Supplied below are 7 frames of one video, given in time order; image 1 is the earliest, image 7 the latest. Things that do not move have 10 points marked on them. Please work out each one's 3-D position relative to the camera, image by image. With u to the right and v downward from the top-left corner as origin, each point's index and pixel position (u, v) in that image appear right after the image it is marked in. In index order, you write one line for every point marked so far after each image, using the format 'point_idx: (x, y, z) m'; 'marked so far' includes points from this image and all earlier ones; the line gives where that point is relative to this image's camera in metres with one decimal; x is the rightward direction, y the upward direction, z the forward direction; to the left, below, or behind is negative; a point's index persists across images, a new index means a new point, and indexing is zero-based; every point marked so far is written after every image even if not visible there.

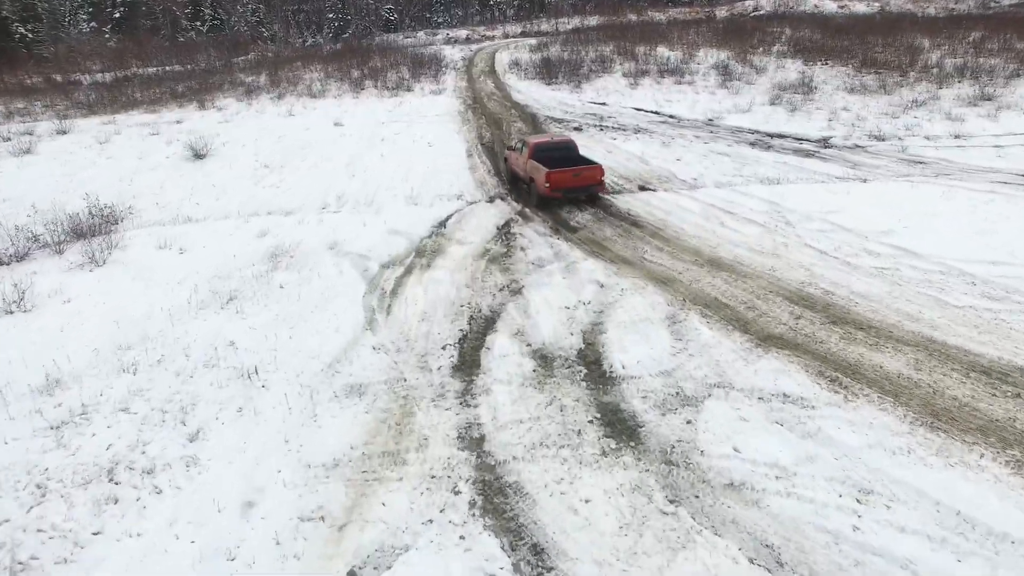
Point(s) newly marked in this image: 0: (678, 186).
0: (+4.5, +2.8, +15.0) m
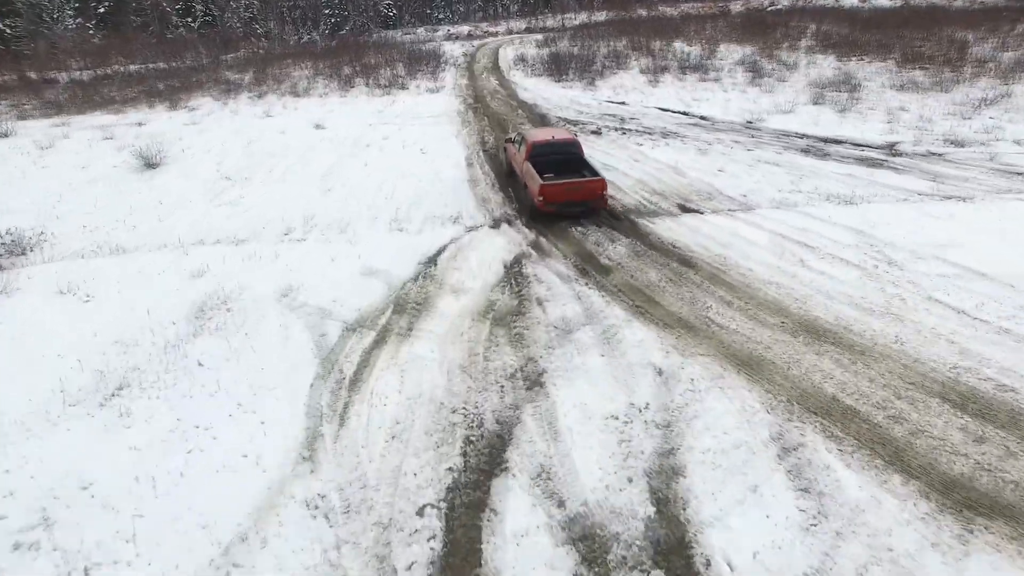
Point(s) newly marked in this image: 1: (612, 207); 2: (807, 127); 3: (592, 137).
0: (+4.7, +1.8, +12.1) m
1: (+2.2, +1.8, +12.4) m
2: (+9.3, +5.1, +17.5) m
3: (+2.5, +4.7, +17.3) m
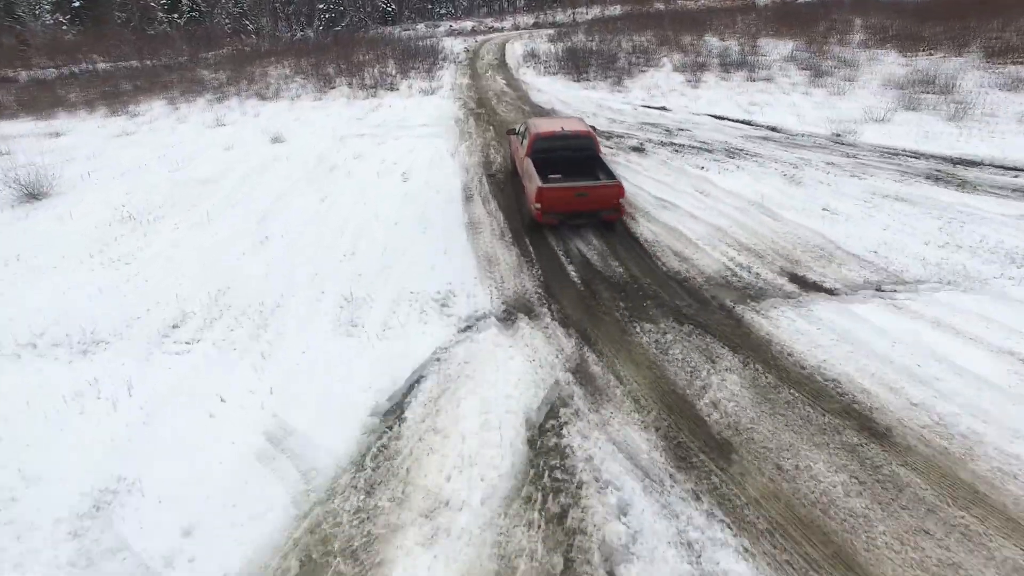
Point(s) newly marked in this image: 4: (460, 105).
0: (+4.9, +0.2, +7.9) m
1: (+2.5, +0.2, +8.1) m
2: (+9.7, +3.5, +13.2) m
3: (+2.8, +3.1, +13.0) m
4: (-1.8, +6.5, +19.4) m
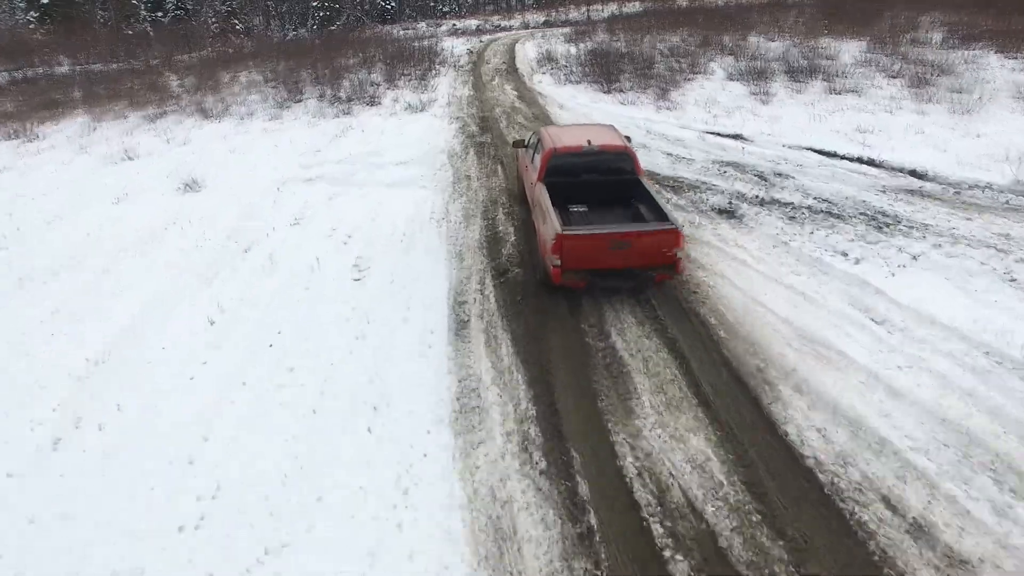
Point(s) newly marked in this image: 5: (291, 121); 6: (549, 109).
0: (+5.2, -2.0, +3.0) m
1: (+2.8, -2.0, +3.3) m
2: (+10.0, +1.3, +8.3) m
3: (+3.1, +0.8, +8.2) m
4: (-1.4, +4.3, +14.6) m
5: (-6.3, +4.8, +15.8) m
6: (+1.1, +5.4, +16.8) m
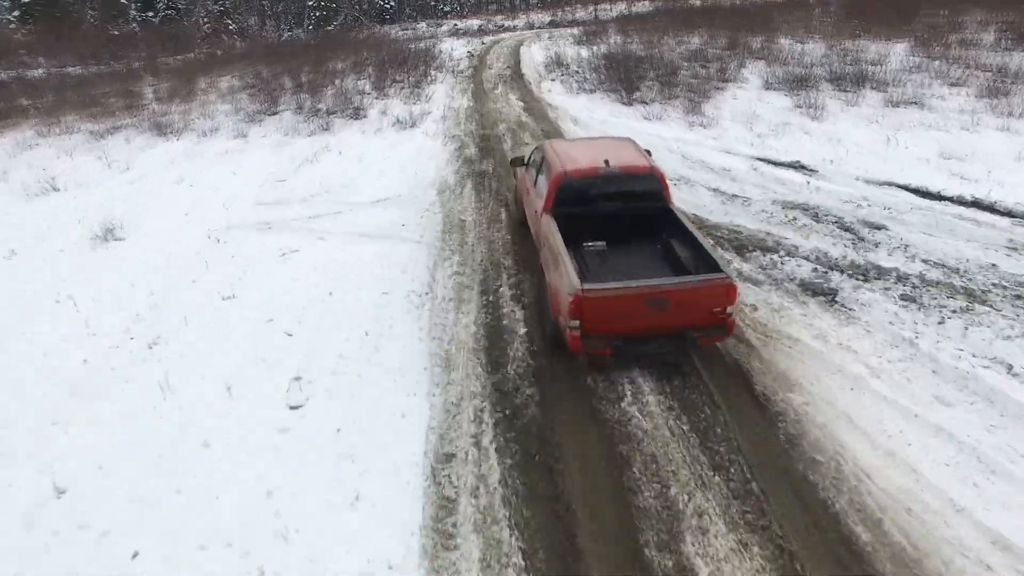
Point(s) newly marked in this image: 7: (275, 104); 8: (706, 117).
0: (+5.3, -3.2, +0.7) m
1: (+2.8, -3.2, +0.9) m
2: (+10.1, +0.1, +5.9) m
3: (+3.2, -0.3, +5.8) m
4: (-1.3, +3.1, +12.3) m
5: (-6.2, +3.6, +13.5) m
6: (+1.2, +4.3, +14.4) m
7: (-7.6, +5.9, +17.7) m
8: (+4.8, +4.3, +13.7) m
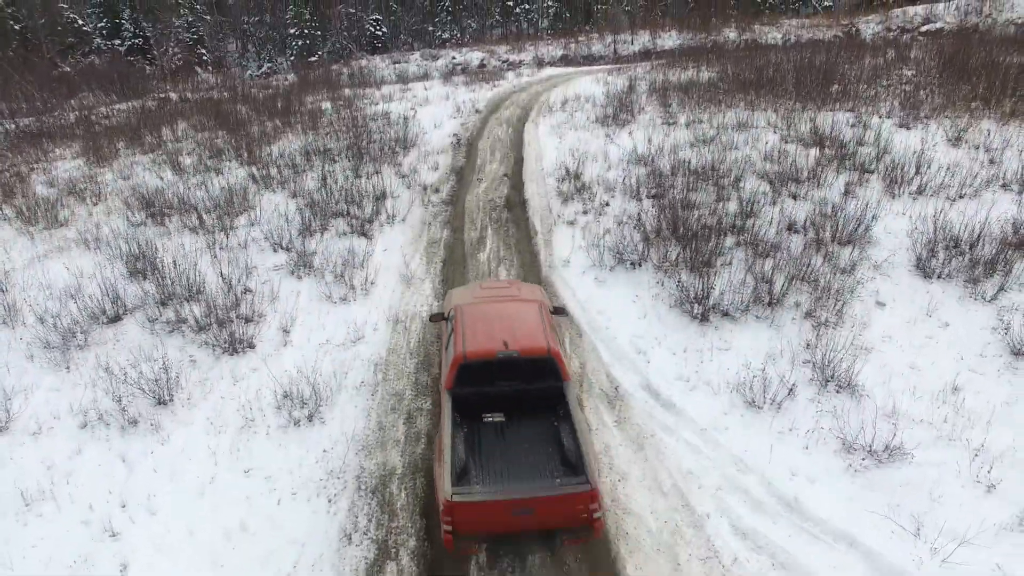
0: (+4.8, -9.2, -6.0) m
1: (+2.4, -9.1, -5.6) m
2: (+9.7, -5.8, -0.8) m
3: (+2.9, -6.2, -0.8) m
4: (-1.5, -2.7, +5.8) m
5: (-6.4, -2.2, +7.1) m
6: (+1.0, -1.5, +7.8) m
7: (-7.7, +0.2, +11.2) m
8: (+4.6, -1.6, +7.1) m
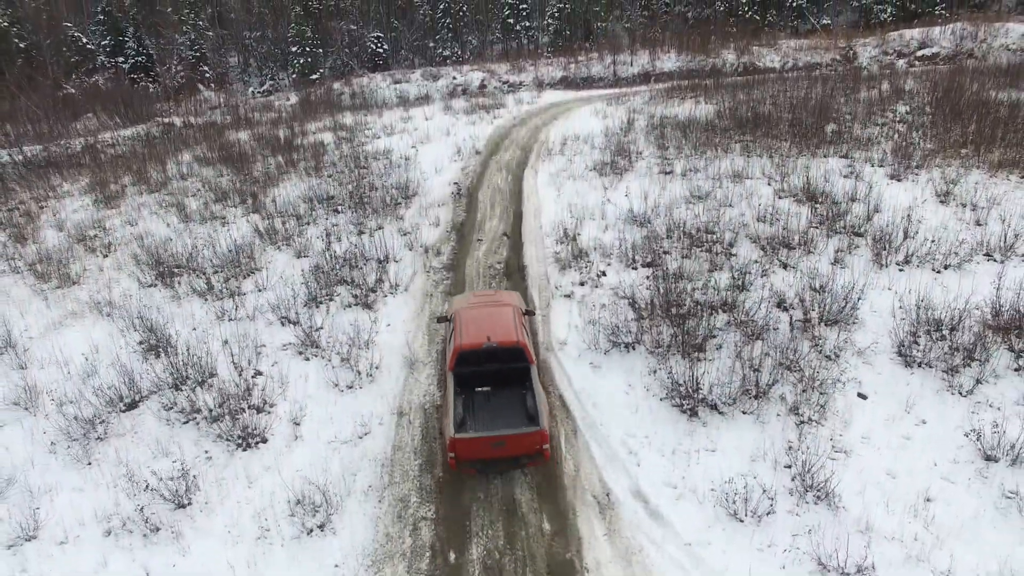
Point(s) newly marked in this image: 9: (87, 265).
0: (+4.8, -11.0, -5.4) m
1: (+2.3, -11.0, -5.1) m
2: (+9.7, -7.6, -0.3) m
3: (+2.9, -8.0, -0.2) m
4: (-1.6, -4.4, +6.3) m
5: (-6.4, -3.9, +7.5) m
6: (+1.0, -3.2, +8.3) m
7: (-7.7, -1.5, +11.7) m
8: (+4.6, -3.3, +7.6) m
9: (-13.0, +0.8, +17.0) m
